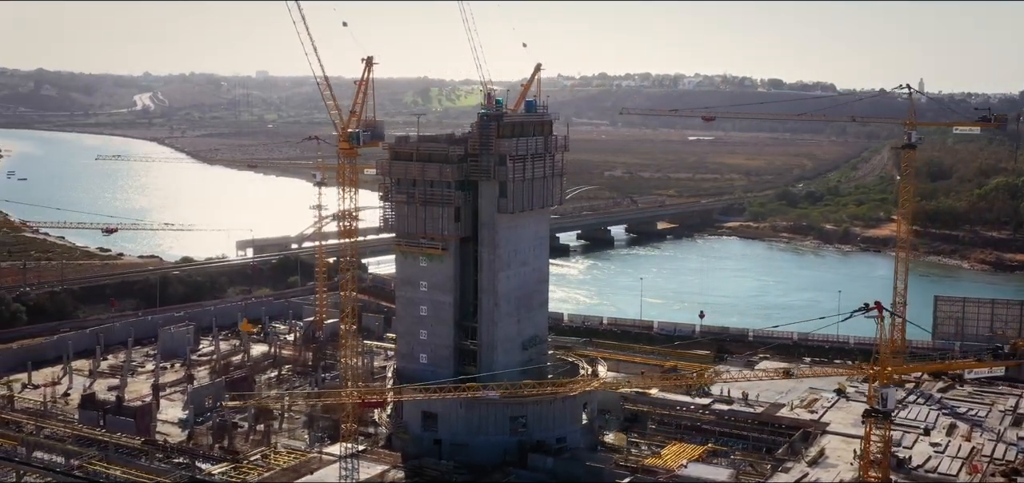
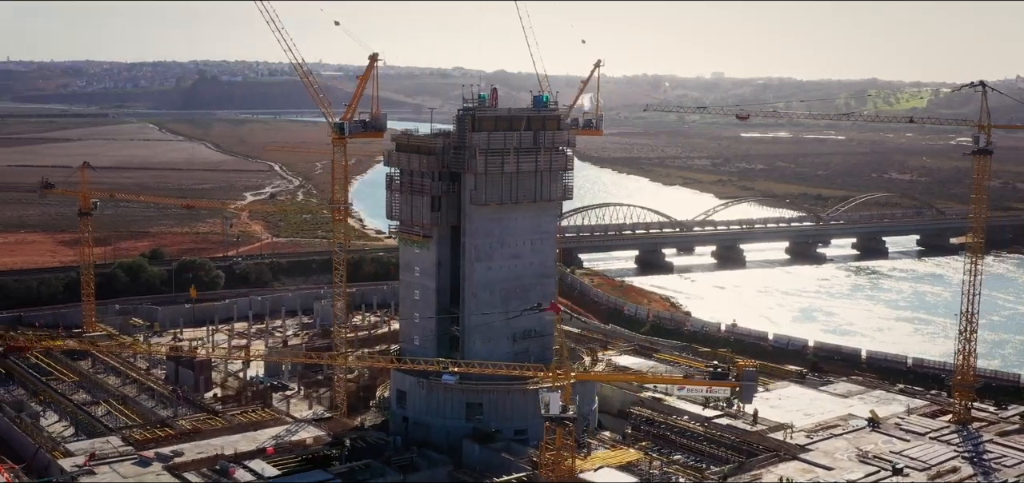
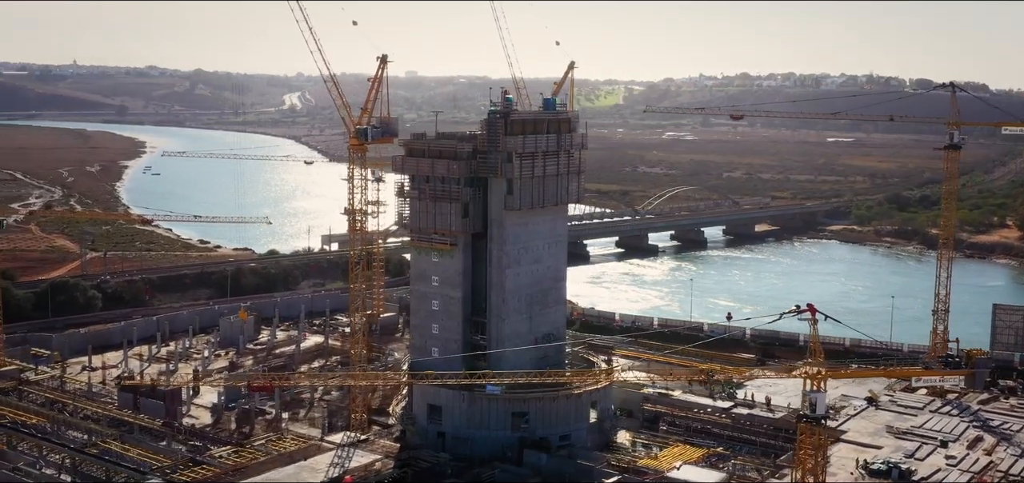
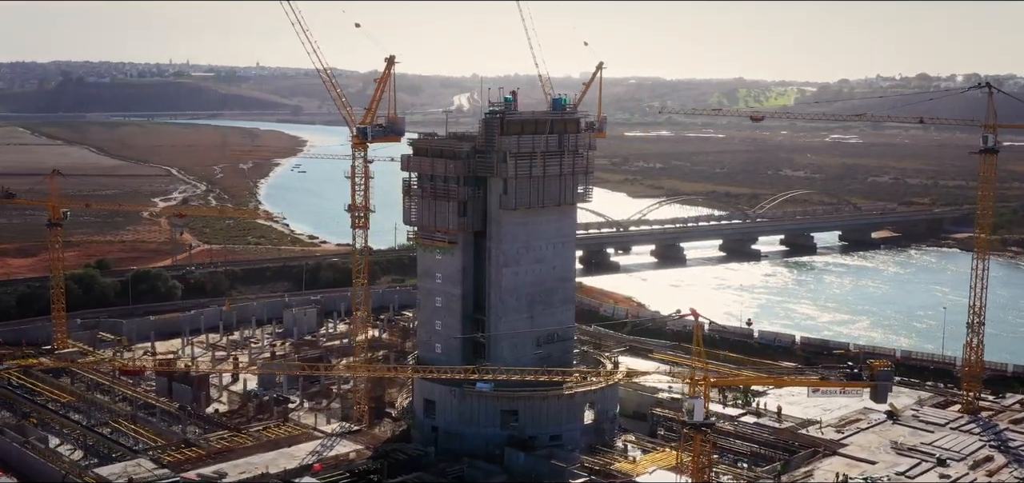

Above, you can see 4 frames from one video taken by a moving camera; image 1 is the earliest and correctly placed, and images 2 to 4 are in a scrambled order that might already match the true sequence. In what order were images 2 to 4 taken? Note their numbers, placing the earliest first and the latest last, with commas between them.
3, 4, 2
